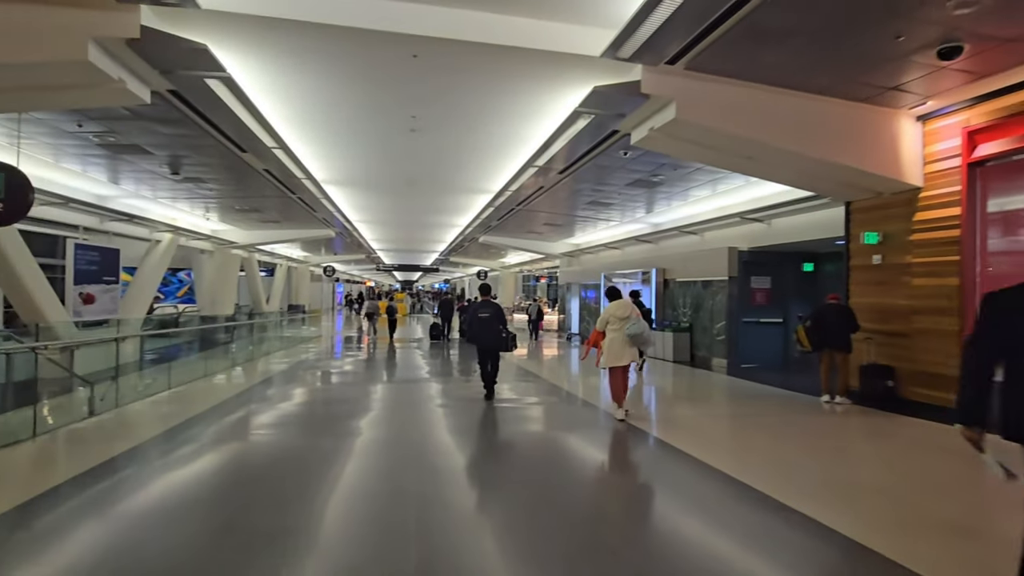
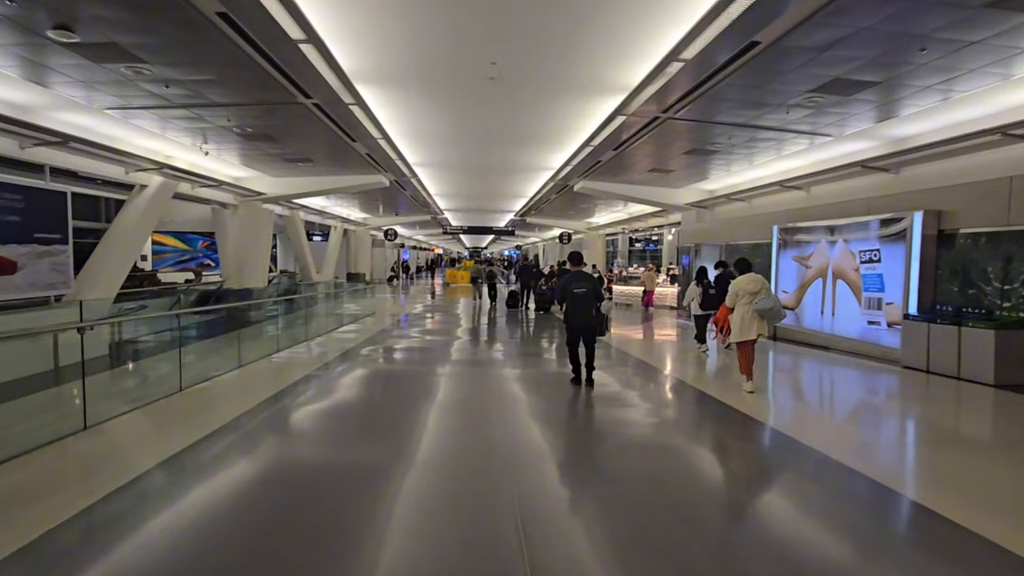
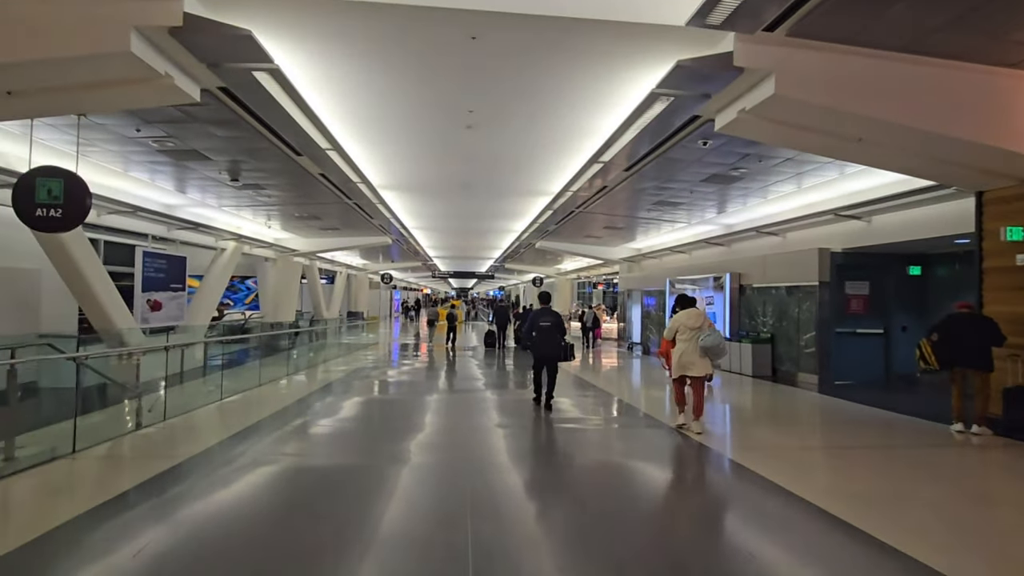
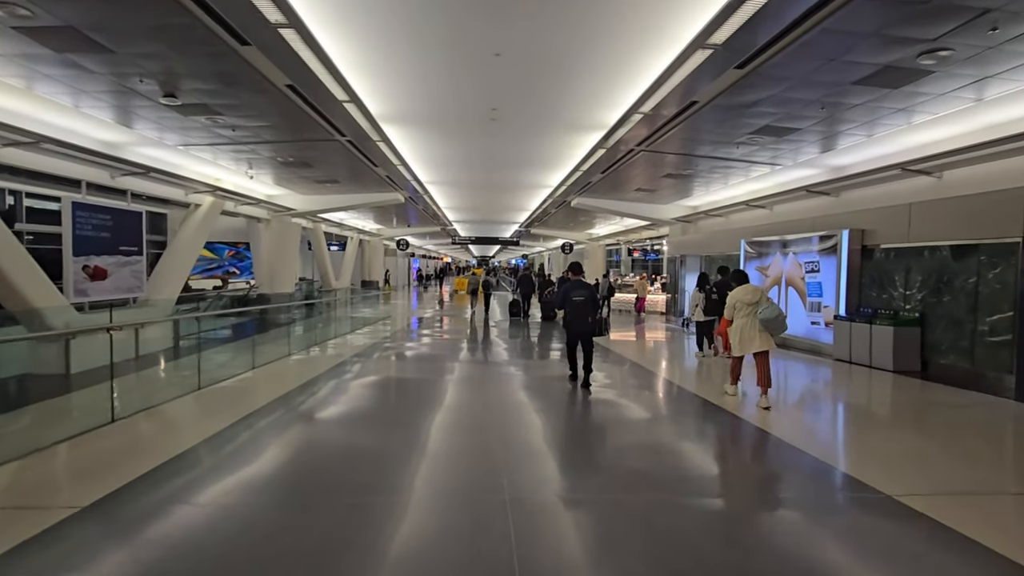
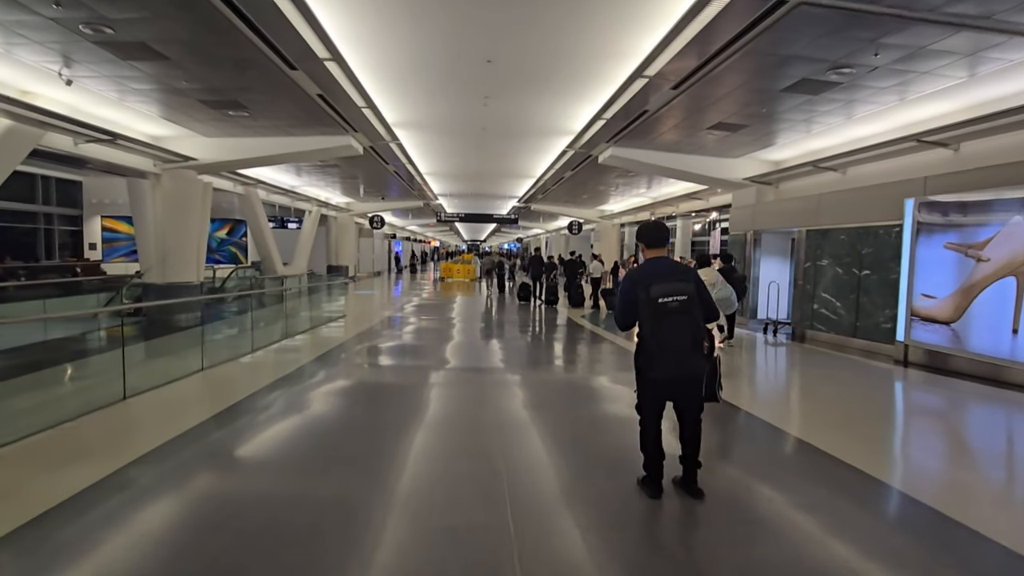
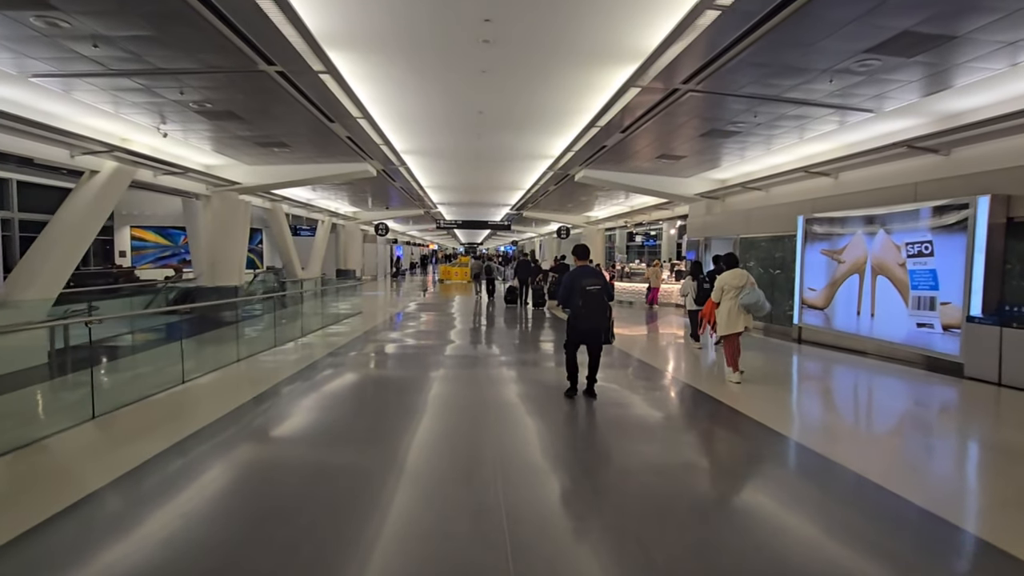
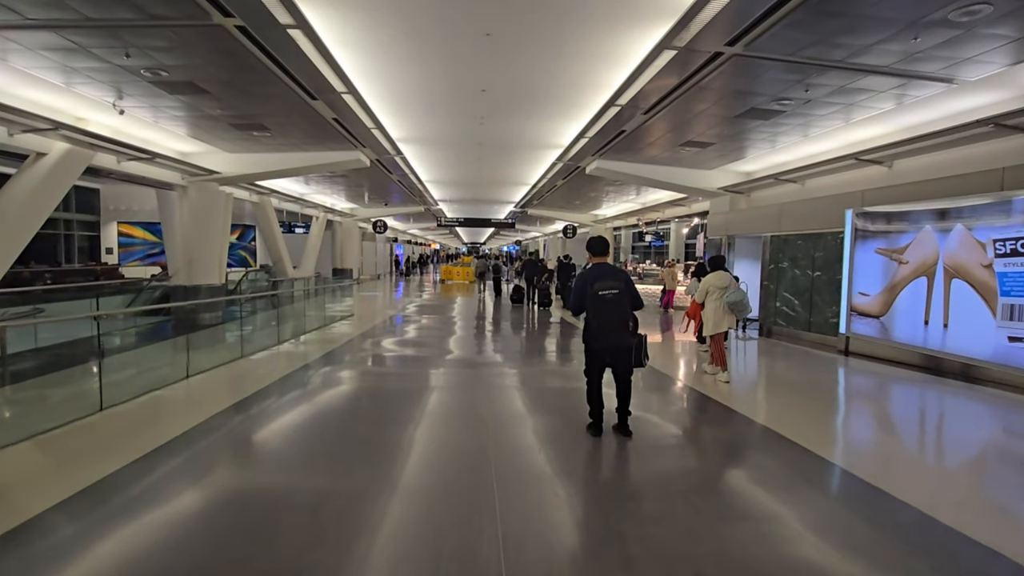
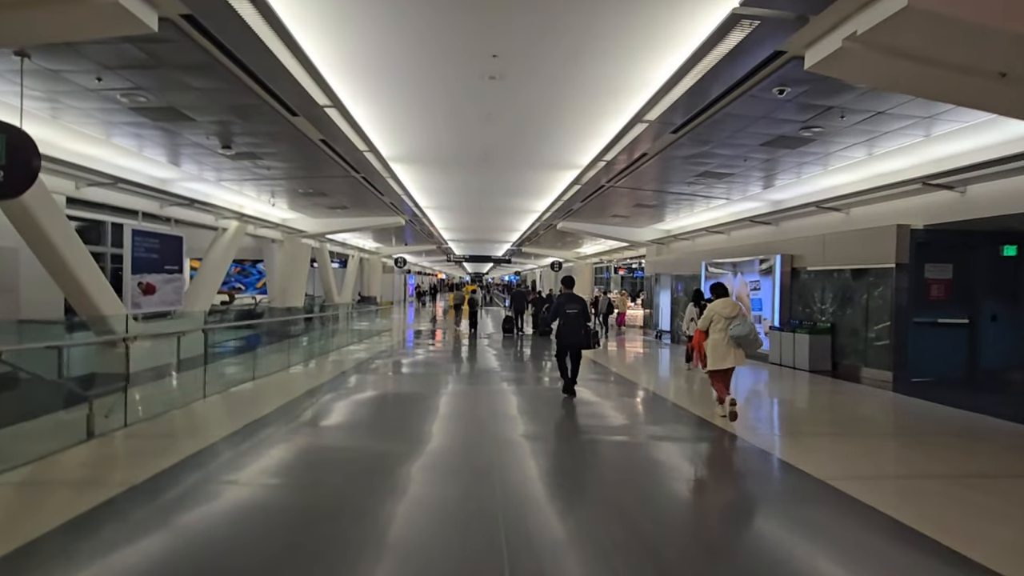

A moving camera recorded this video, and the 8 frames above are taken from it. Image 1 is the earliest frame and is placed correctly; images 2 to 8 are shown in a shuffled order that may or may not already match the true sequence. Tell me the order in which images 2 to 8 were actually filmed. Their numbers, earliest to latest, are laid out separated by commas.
3, 8, 4, 2, 6, 7, 5
